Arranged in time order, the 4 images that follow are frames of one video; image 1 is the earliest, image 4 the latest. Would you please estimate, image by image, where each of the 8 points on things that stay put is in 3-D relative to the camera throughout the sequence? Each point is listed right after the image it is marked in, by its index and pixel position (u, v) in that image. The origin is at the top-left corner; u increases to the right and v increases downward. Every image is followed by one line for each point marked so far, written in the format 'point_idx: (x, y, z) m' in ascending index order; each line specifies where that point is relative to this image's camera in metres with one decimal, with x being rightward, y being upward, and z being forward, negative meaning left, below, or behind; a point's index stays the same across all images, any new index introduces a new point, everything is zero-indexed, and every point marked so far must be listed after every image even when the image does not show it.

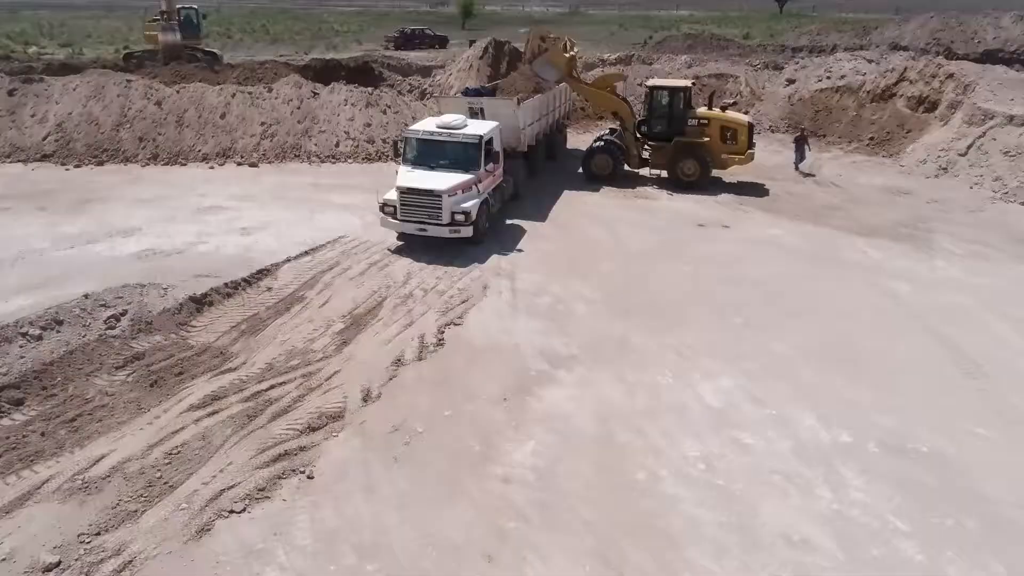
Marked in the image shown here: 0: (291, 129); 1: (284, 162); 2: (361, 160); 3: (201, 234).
0: (-6.2, +4.5, +19.8) m
1: (-6.2, +3.4, +19.1) m
2: (-4.2, +3.6, +19.4) m
3: (-6.1, +1.1, +13.7) m
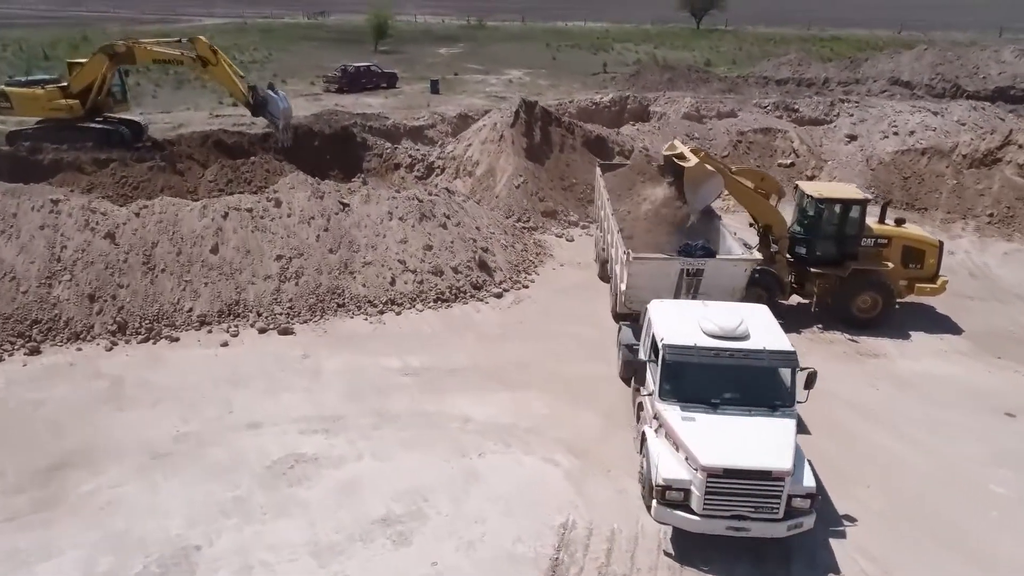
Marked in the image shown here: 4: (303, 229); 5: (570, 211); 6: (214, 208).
0: (-3.7, +0.5, +13.8) m
1: (-3.5, -0.6, +13.1) m
2: (-1.6, -0.3, +13.8) m
3: (-2.2, -2.9, +7.8) m
4: (-4.2, +1.2, +14.1) m
5: (+1.6, +2.1, +19.0) m
6: (-5.9, +1.6, +14.1) m
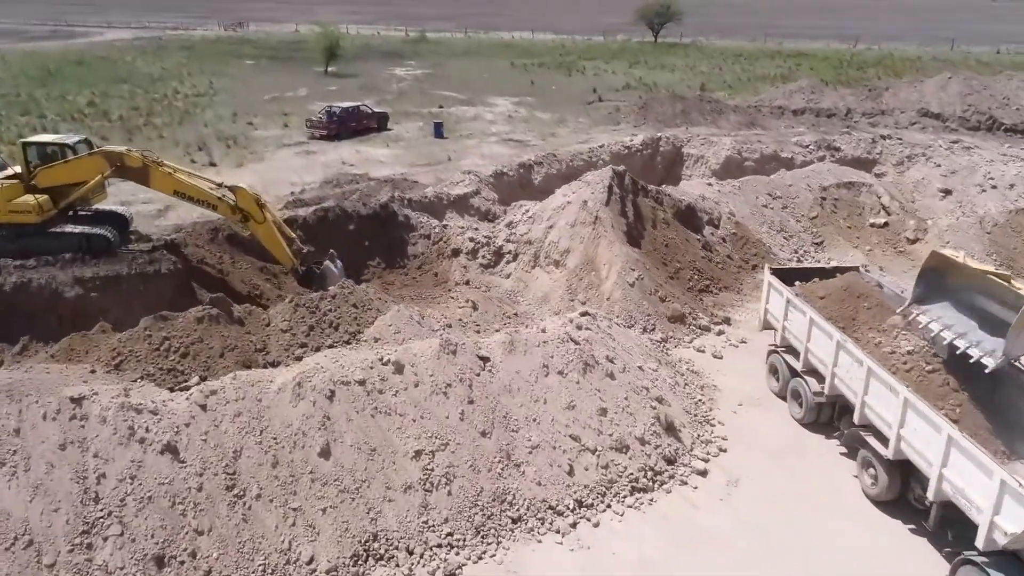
0: (-0.5, -2.3, +9.8) m
1: (-0.1, -3.4, +9.2) m
2: (+1.7, -3.0, +10.1) m
3: (+2.0, -5.6, +4.1) m
4: (-1.0, -1.7, +10.1) m
5: (+4.0, -0.5, +15.7) m
6: (-2.8, -1.3, +9.8) m
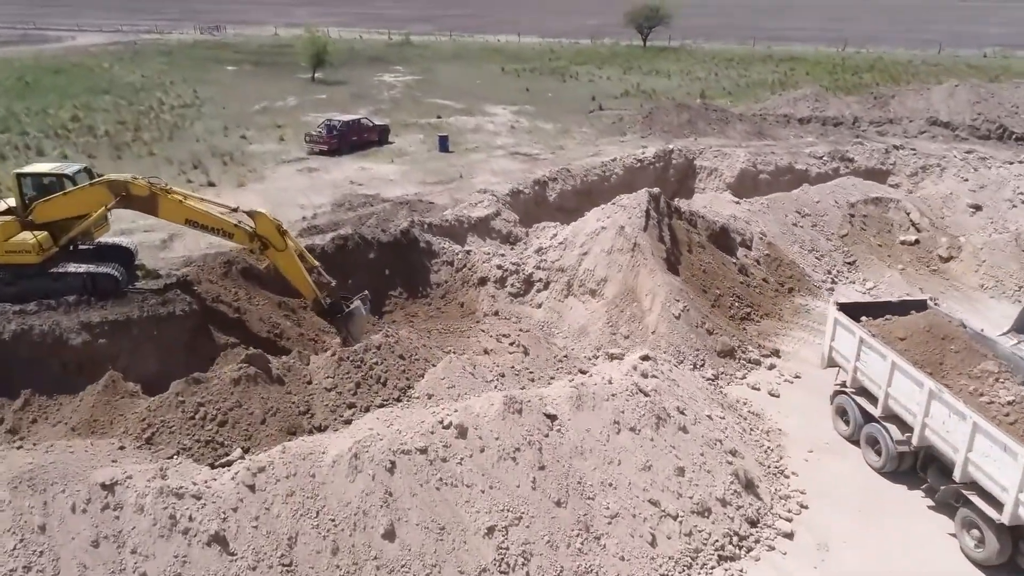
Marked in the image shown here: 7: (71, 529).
0: (+0.5, -3.1, +8.9) m
1: (+1.0, -4.1, +8.3) m
2: (+2.7, -3.7, +9.2) m
3: (+3.2, -6.3, +3.3) m
4: (0.0, -2.4, +9.1) m
5: (+4.8, -1.1, +14.9) m
6: (-1.8, -2.1, +8.8) m
7: (-4.7, -2.6, +7.5) m
